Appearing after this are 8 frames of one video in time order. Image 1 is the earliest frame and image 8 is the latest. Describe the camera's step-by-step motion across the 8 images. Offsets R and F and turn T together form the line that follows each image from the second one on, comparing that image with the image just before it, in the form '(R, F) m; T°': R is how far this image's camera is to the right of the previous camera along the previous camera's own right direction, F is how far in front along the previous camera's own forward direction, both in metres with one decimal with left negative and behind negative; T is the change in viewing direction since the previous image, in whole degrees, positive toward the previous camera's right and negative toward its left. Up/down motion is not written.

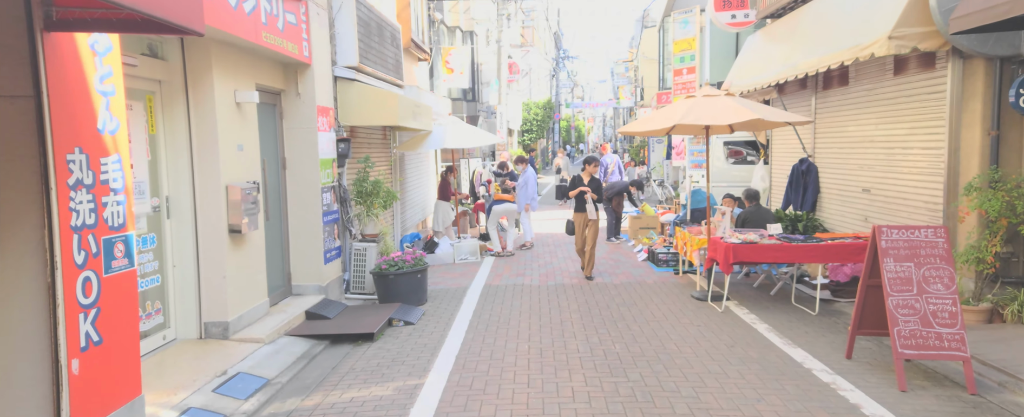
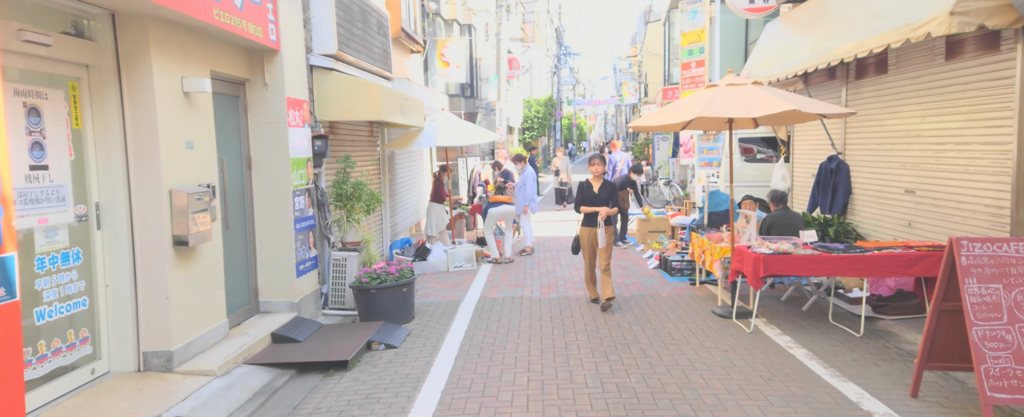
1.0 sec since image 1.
(0.0, +0.9) m; 0°
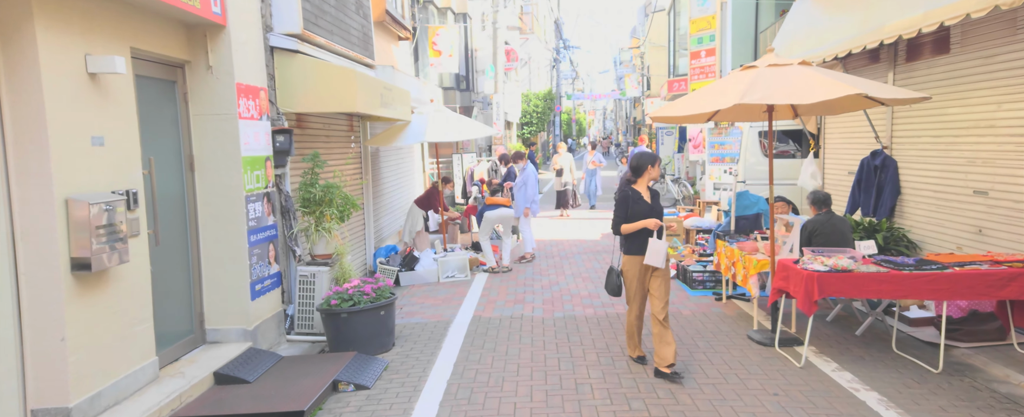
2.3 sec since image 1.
(0.0, +1.2) m; 0°
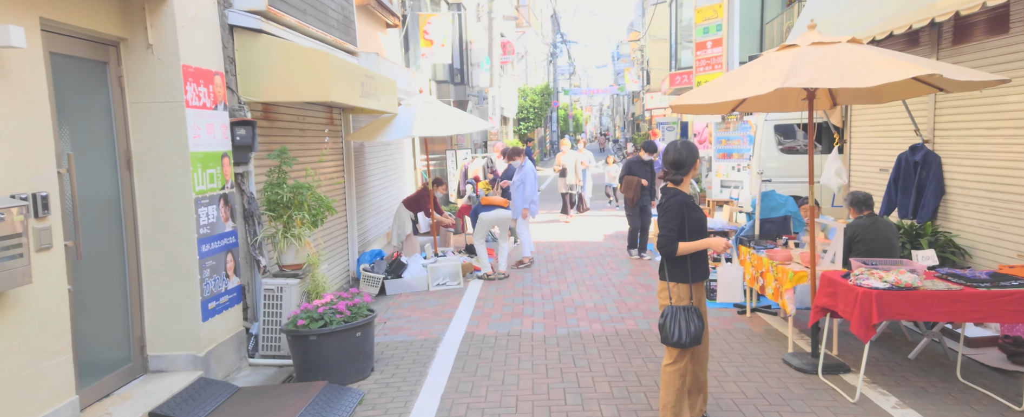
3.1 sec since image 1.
(0.0, +0.9) m; 0°
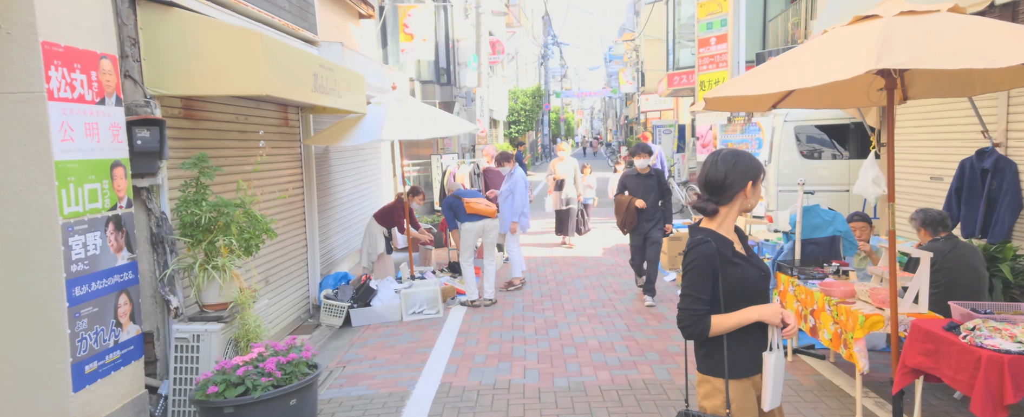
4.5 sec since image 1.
(0.0, +1.3) m; +1°
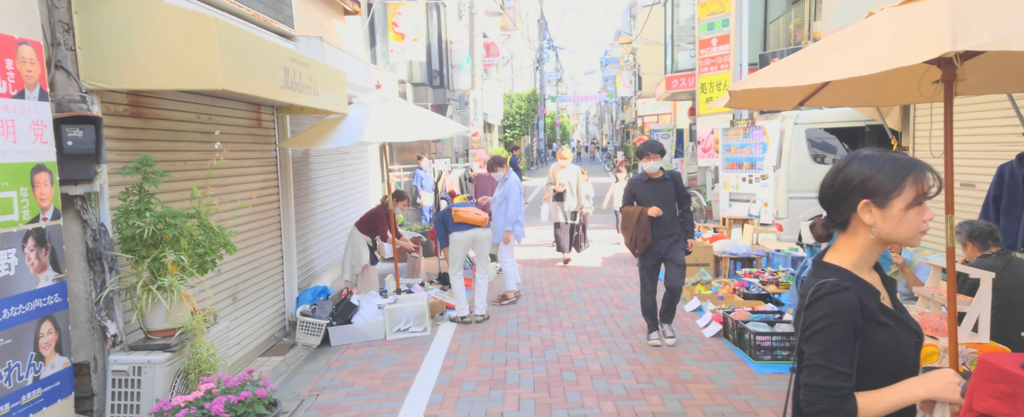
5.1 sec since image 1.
(0.0, +0.6) m; 0°
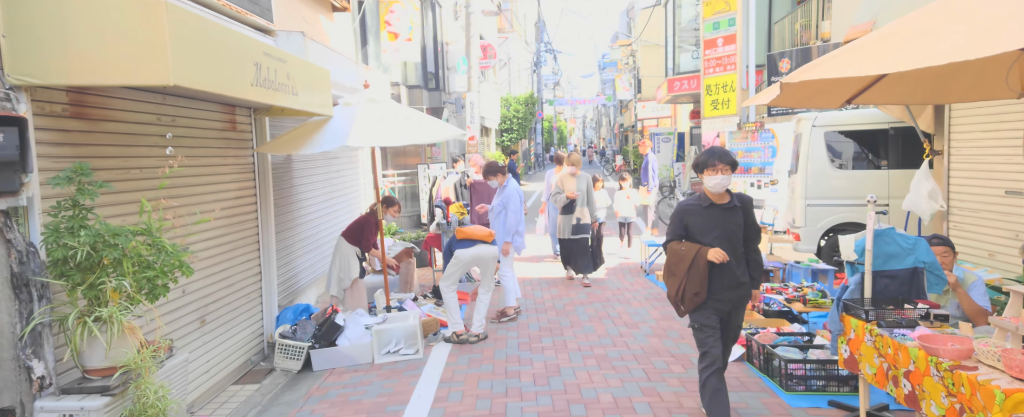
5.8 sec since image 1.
(0.0, +0.6) m; 0°
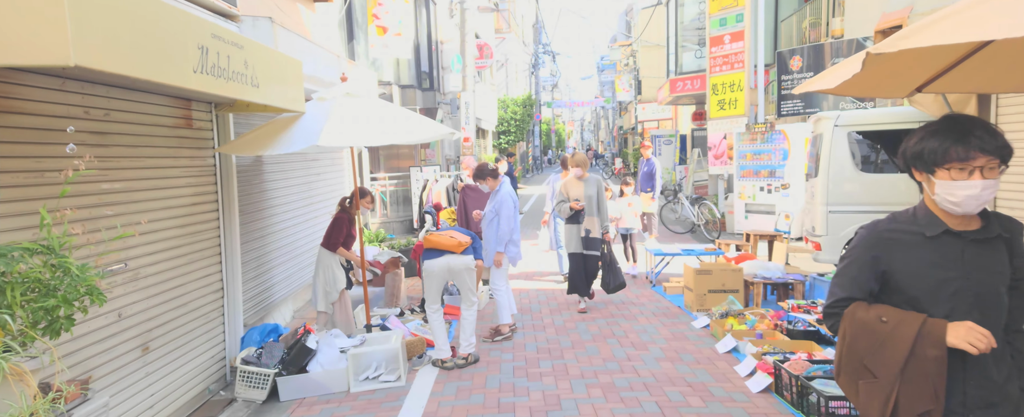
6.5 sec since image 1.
(0.0, +0.7) m; 0°
